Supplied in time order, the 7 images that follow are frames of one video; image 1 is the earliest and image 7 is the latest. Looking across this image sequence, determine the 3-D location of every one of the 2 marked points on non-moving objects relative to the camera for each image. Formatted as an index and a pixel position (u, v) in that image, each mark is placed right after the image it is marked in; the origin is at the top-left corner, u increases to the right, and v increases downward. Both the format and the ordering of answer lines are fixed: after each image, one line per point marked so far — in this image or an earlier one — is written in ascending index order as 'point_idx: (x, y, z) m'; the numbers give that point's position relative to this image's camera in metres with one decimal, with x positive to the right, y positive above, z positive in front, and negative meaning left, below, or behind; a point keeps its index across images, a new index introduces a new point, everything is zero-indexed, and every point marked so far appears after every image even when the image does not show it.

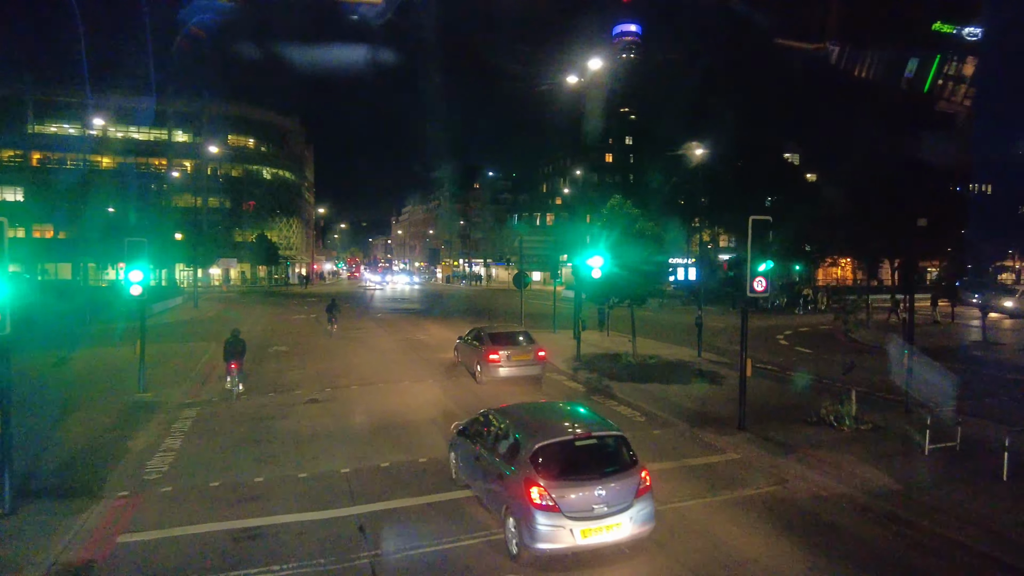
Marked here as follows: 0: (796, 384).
0: (+5.9, -2.0, +13.8) m
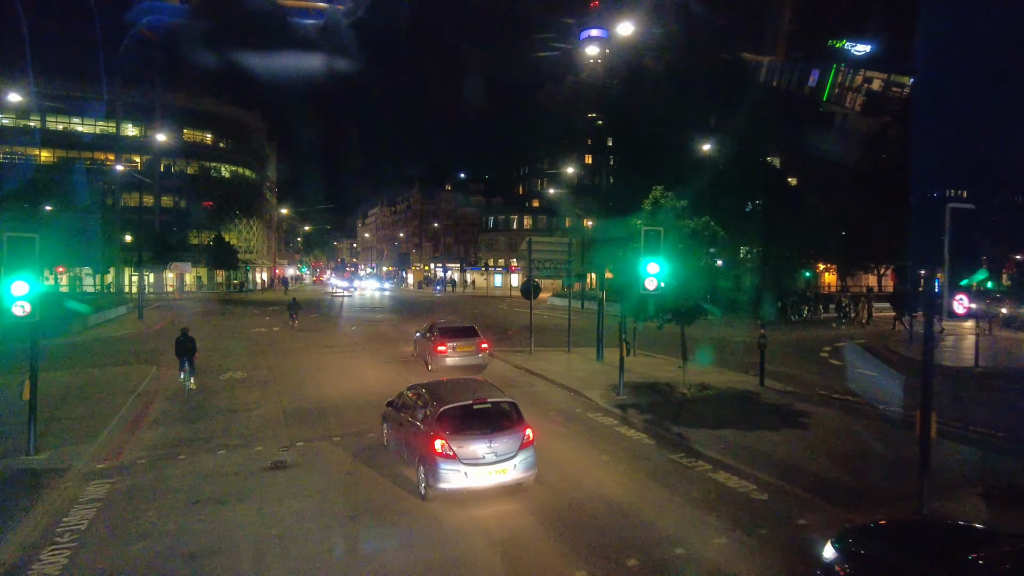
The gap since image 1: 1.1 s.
0: (+6.5, -2.3, +10.6) m
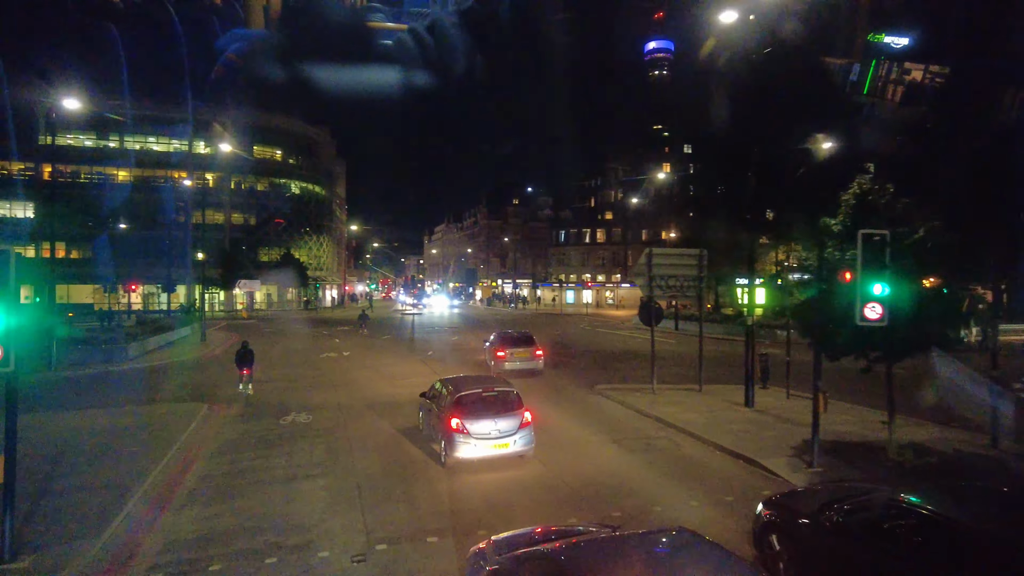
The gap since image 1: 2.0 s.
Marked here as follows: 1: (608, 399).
0: (+8.4, -2.6, +6.7) m
1: (+2.1, -2.5, +14.6) m
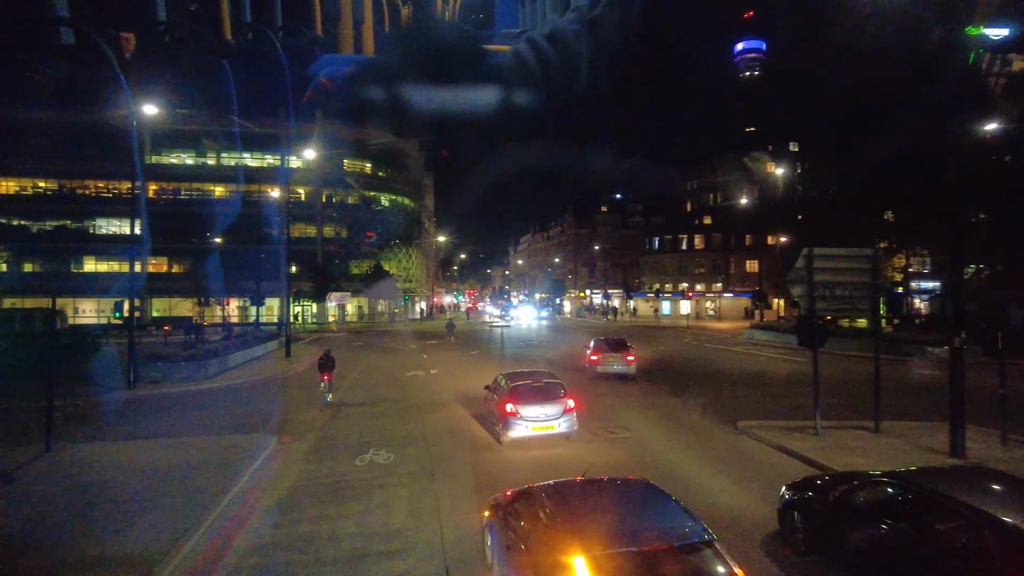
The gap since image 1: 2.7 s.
0: (+9.4, -2.6, +3.0) m
1: (+4.3, -2.7, +11.7) m
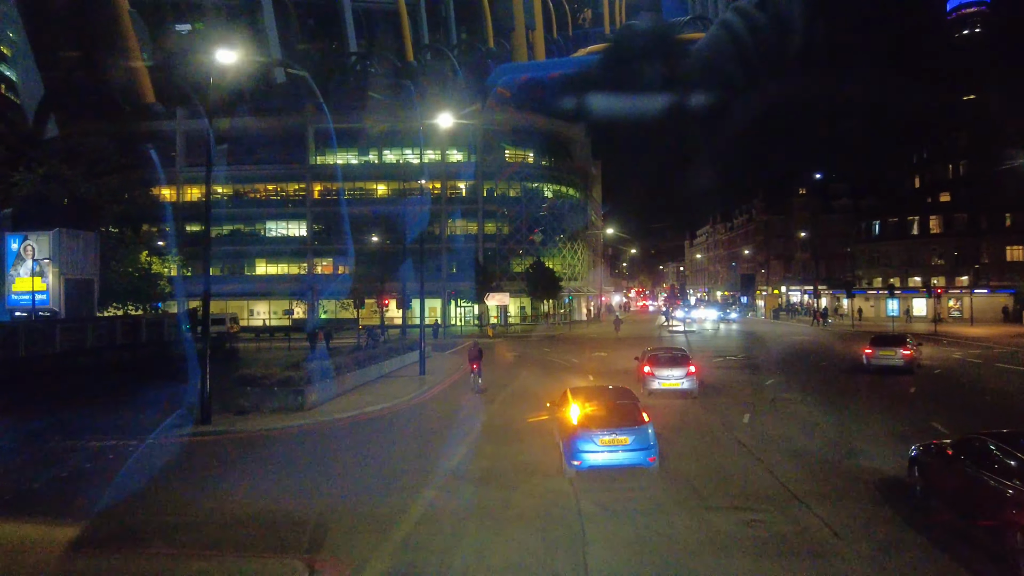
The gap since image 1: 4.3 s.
0: (+9.0, -2.5, -5.9) m
1: (+6.2, -2.6, +3.8) m
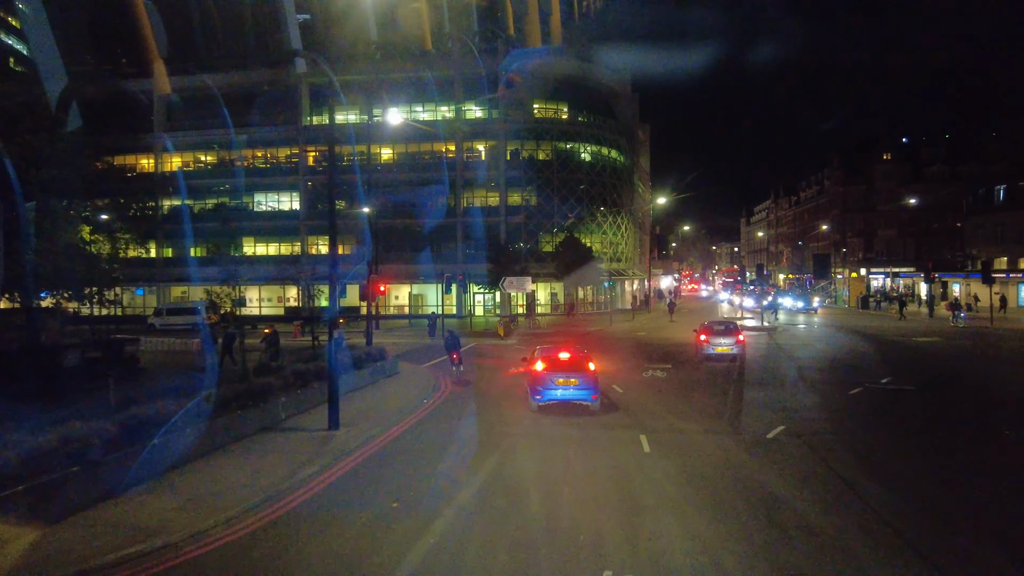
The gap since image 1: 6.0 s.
0: (+7.0, -2.9, -15.6) m
1: (+4.8, -2.8, -5.8) m
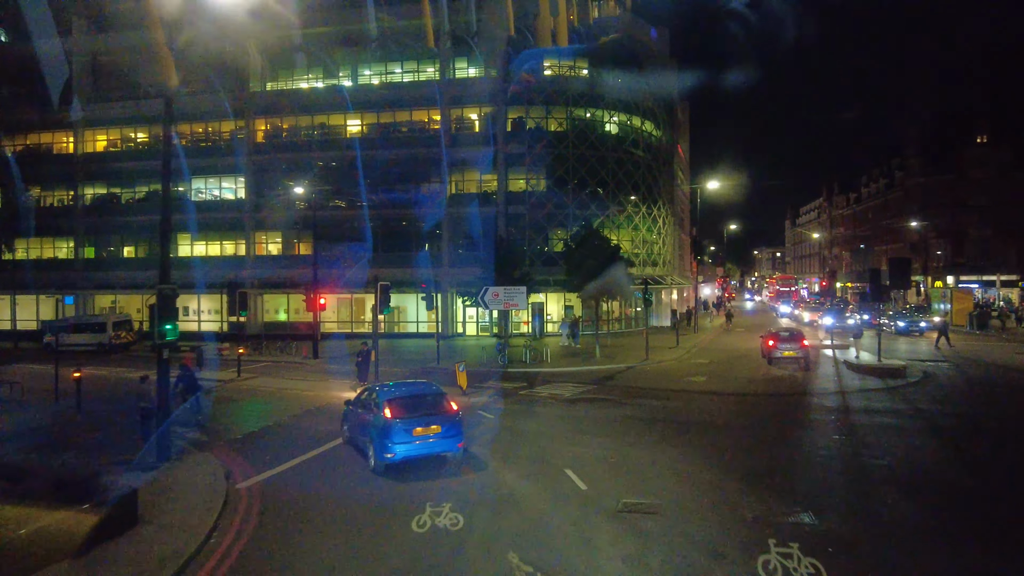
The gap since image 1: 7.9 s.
0: (+4.6, -3.0, -26.8) m
1: (+2.8, -3.0, -16.8) m
